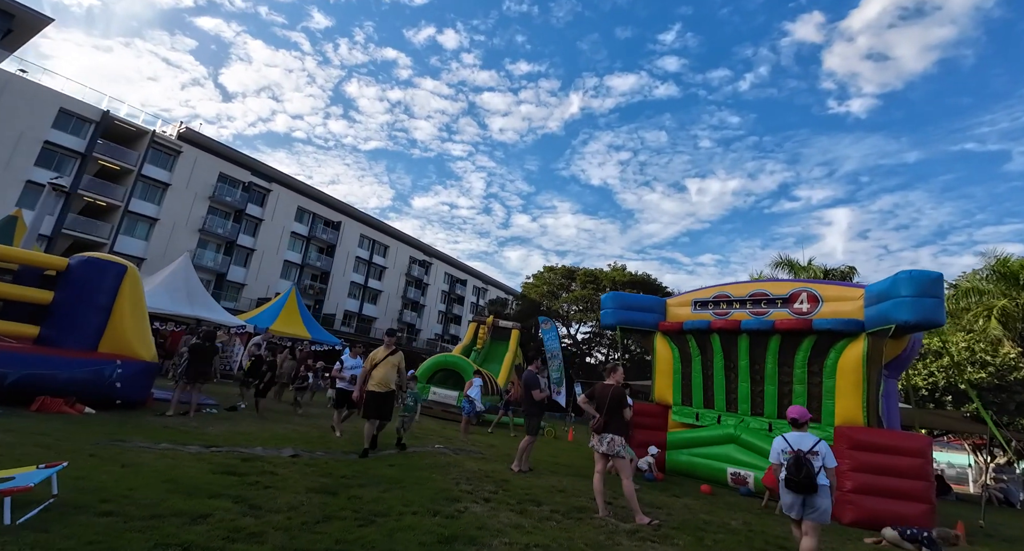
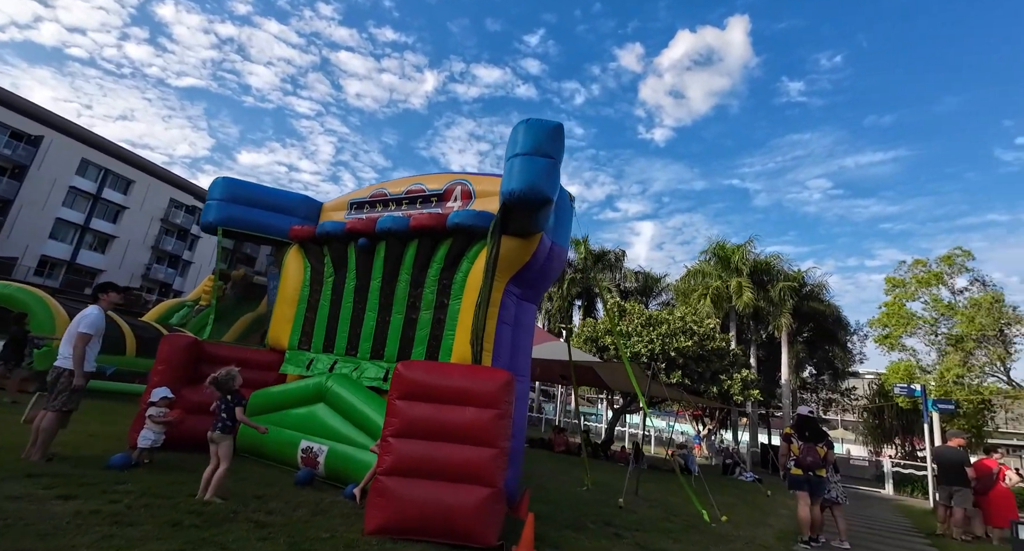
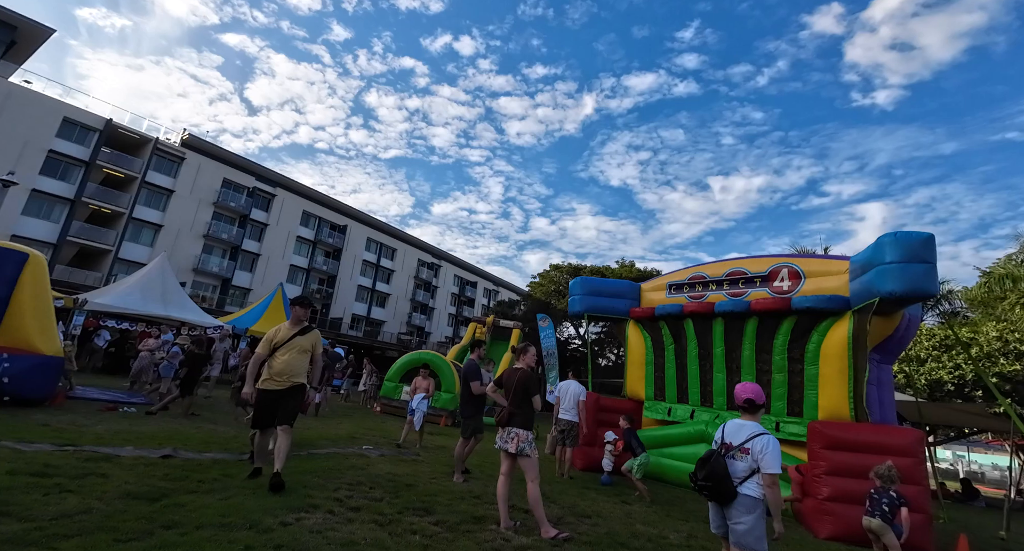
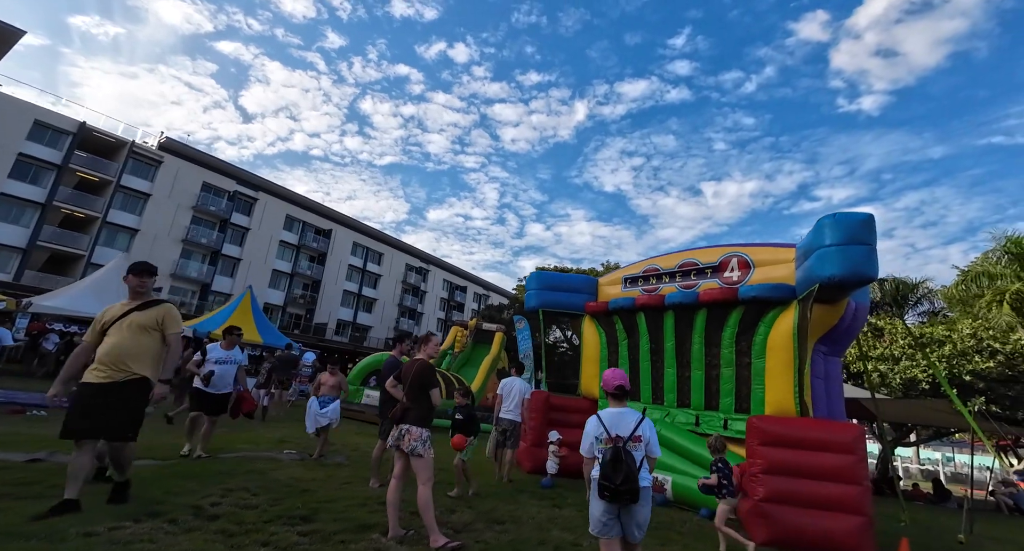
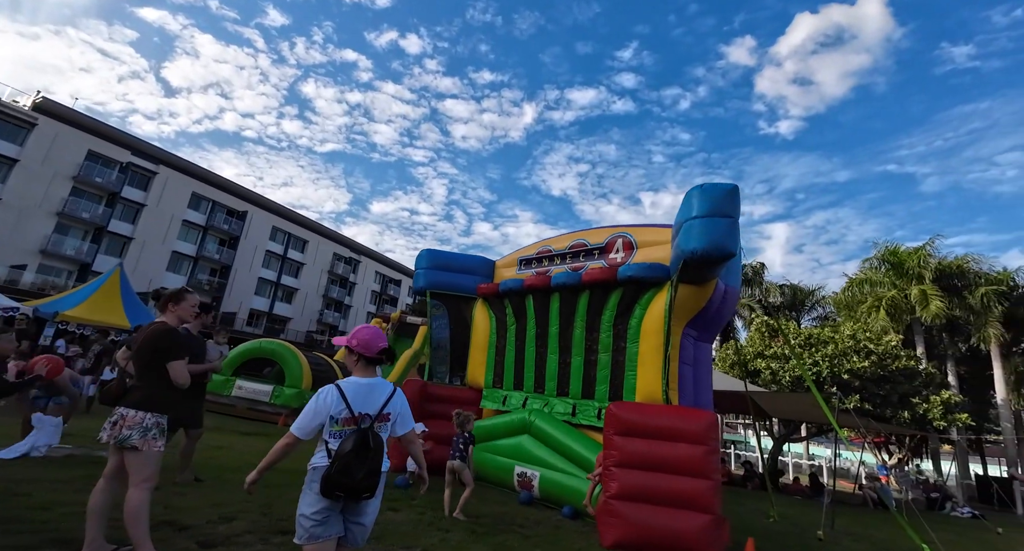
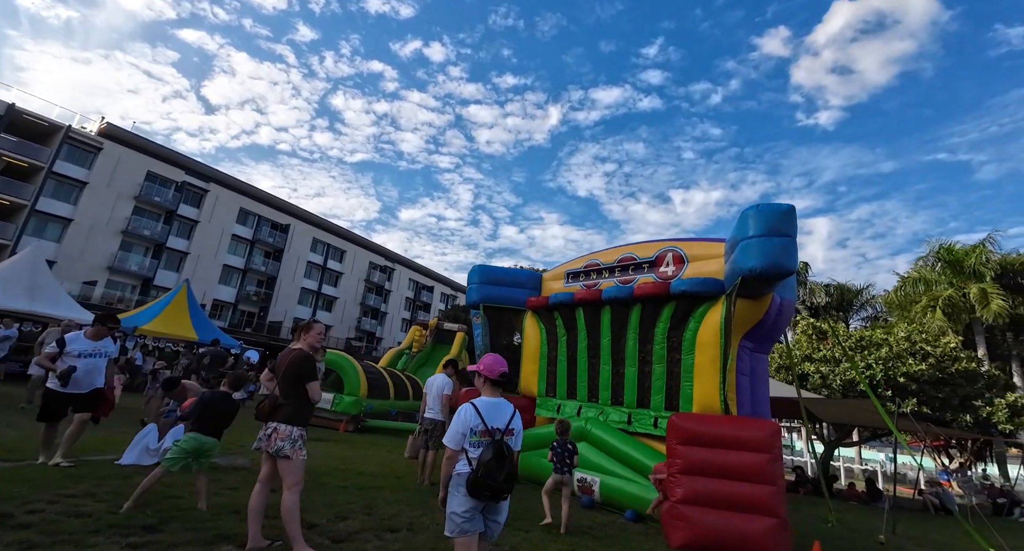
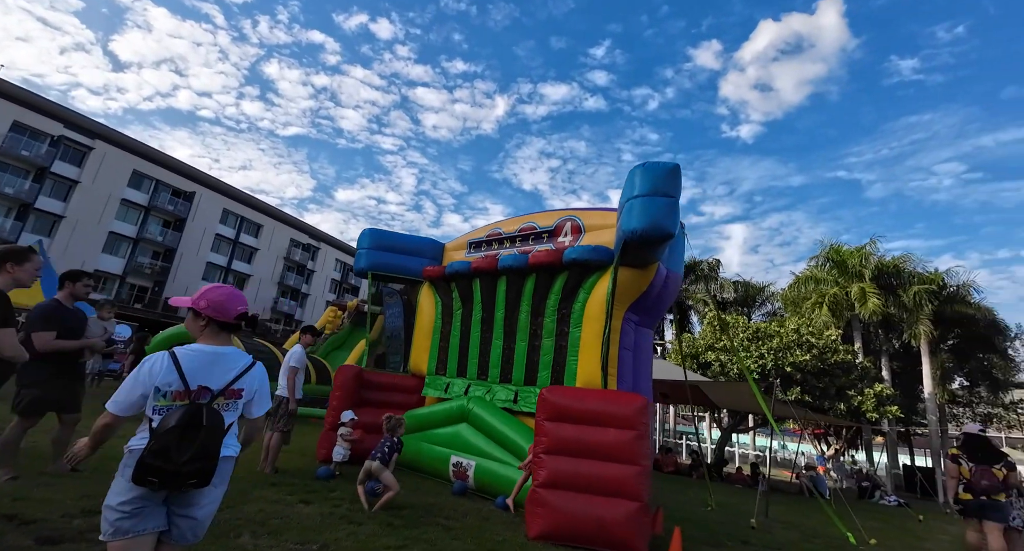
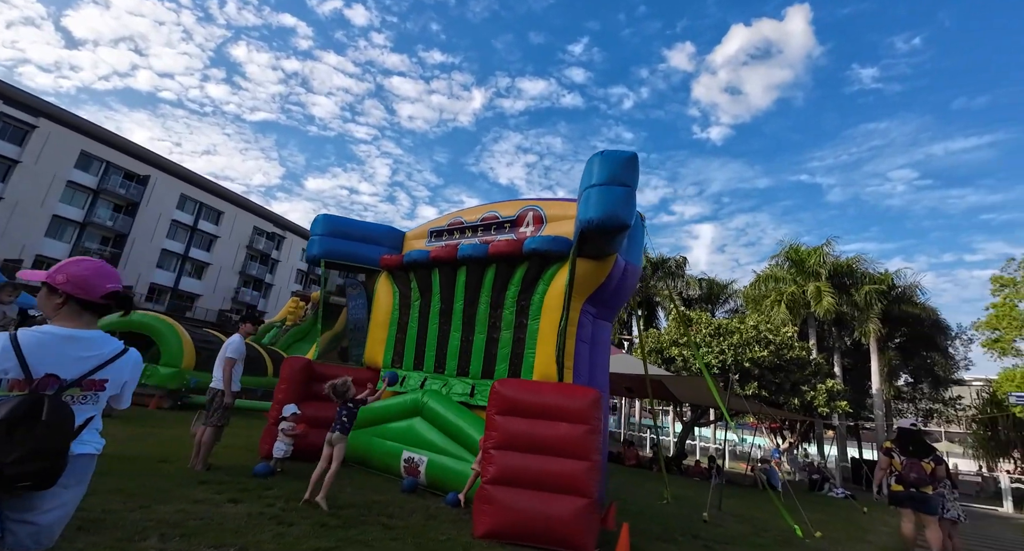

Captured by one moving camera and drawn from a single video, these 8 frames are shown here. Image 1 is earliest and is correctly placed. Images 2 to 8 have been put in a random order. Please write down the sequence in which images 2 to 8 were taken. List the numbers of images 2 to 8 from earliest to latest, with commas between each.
3, 4, 6, 5, 7, 8, 2
